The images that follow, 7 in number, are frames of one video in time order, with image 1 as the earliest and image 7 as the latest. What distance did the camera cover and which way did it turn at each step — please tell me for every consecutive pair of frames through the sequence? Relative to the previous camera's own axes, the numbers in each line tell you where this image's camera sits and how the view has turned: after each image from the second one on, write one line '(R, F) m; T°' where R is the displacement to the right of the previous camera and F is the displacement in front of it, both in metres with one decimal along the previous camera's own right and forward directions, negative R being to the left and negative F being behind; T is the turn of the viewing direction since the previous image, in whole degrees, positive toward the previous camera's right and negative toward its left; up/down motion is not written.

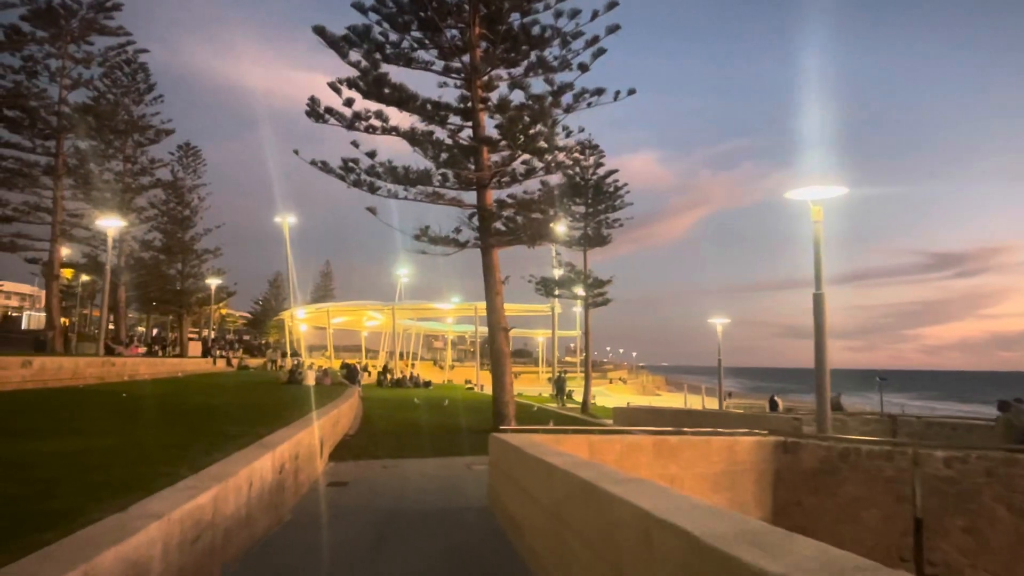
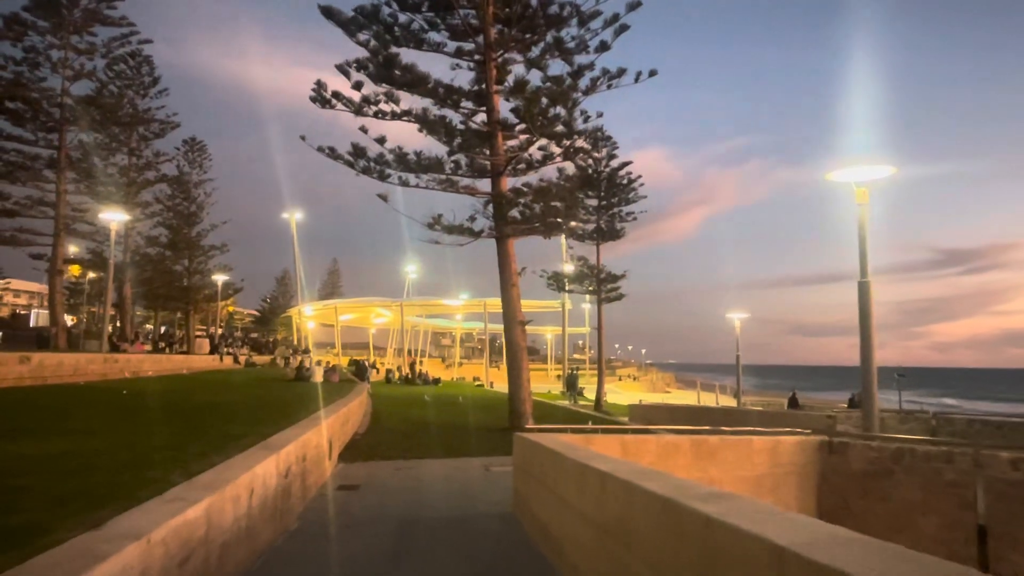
(-0.2, +0.9) m; -1°
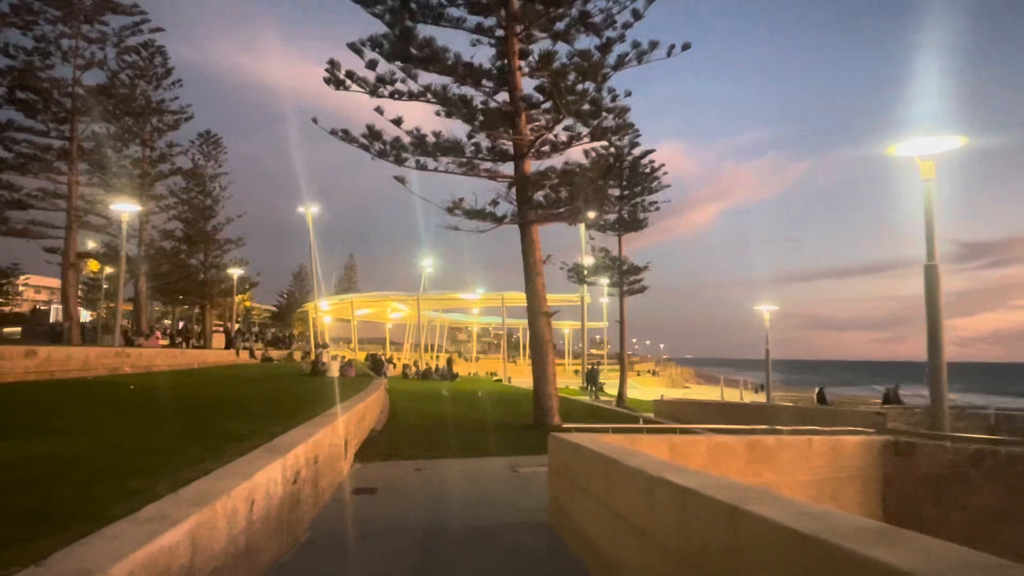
(-0.2, +1.0) m; -1°
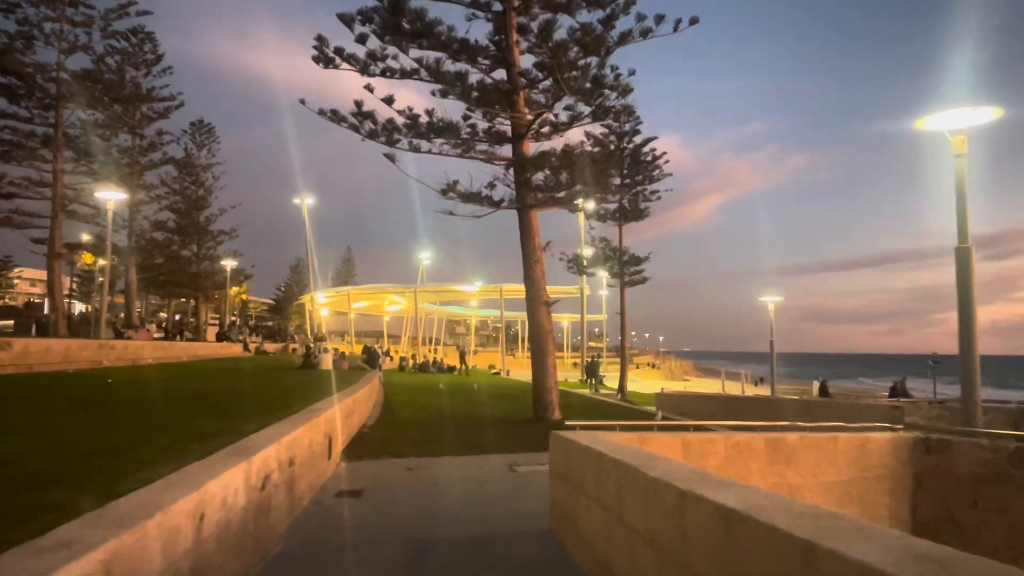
(0.0, +0.9) m; 0°
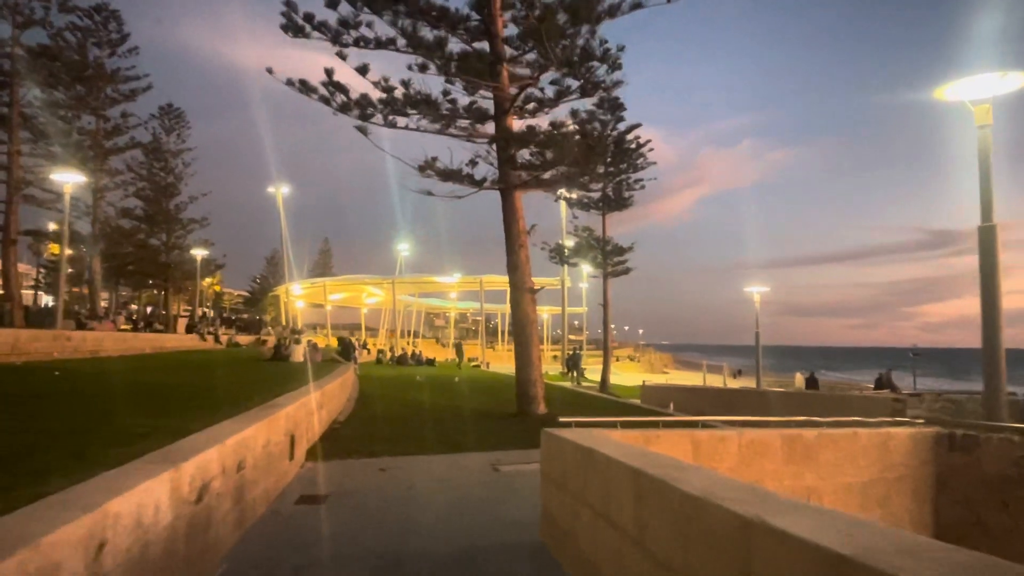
(-0.1, +1.0) m; +1°
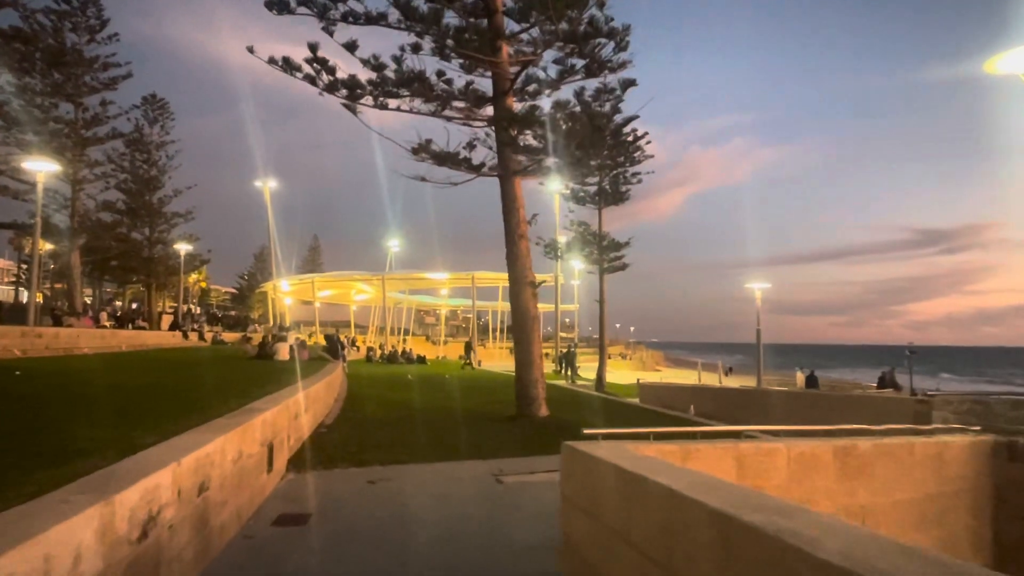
(-0.2, +1.0) m; +1°
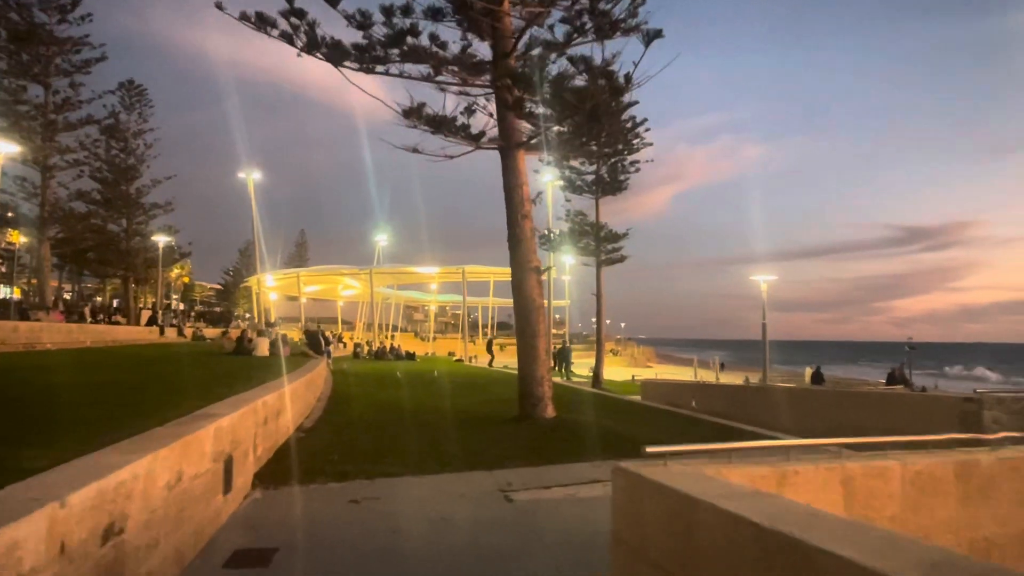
(-0.2, +1.6) m; +1°
